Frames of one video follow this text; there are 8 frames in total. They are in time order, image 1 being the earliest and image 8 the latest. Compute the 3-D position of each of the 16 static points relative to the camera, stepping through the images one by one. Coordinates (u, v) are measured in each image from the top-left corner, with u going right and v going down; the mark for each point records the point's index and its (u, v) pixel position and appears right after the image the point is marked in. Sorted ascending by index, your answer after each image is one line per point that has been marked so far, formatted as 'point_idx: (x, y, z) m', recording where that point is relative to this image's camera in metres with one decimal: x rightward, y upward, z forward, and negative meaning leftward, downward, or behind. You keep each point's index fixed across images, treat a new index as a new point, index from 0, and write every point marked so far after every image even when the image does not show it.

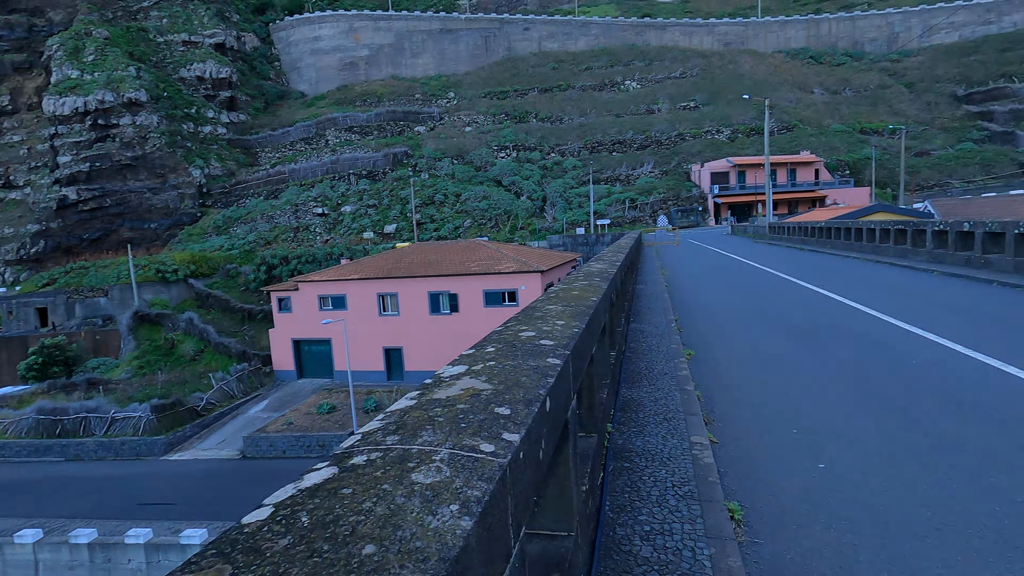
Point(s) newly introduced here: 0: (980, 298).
0: (+7.5, -0.2, +8.5) m
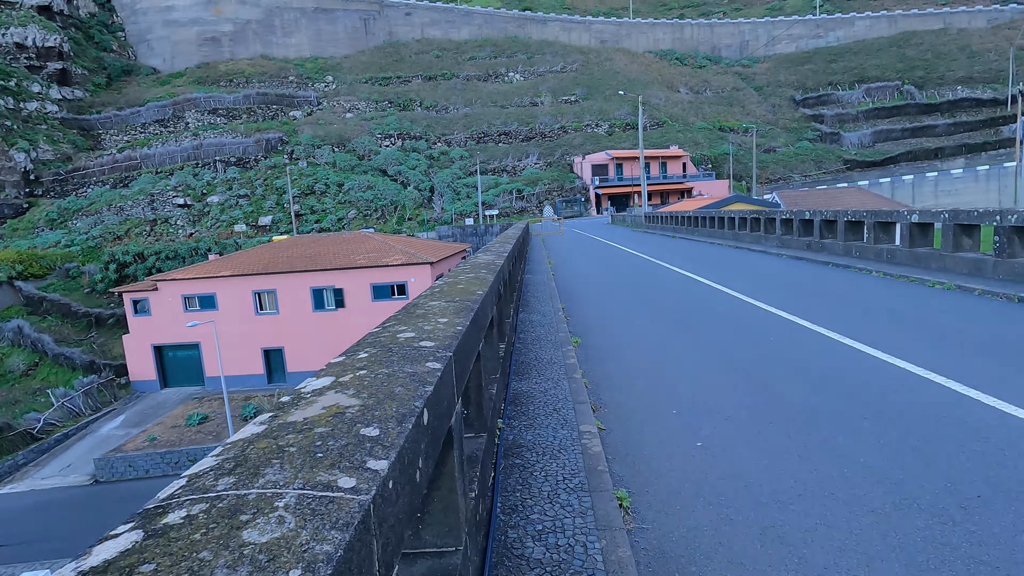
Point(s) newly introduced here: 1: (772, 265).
0: (+5.6, +0.2, +9.6) m
1: (+5.9, +0.5, +12.2) m
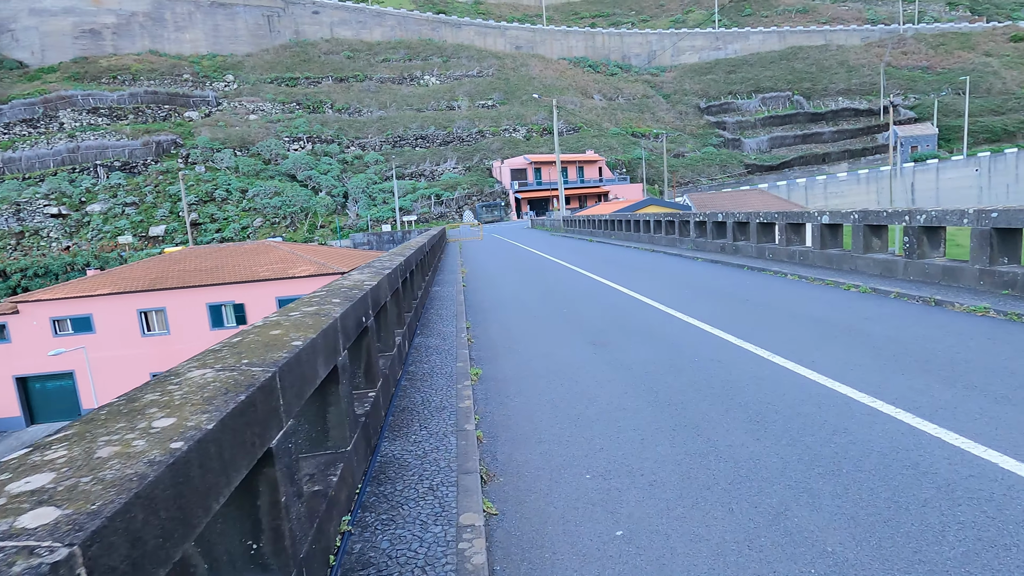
0: (+3.9, +0.1, +9.3) m
1: (+3.9, +0.4, +11.8) m
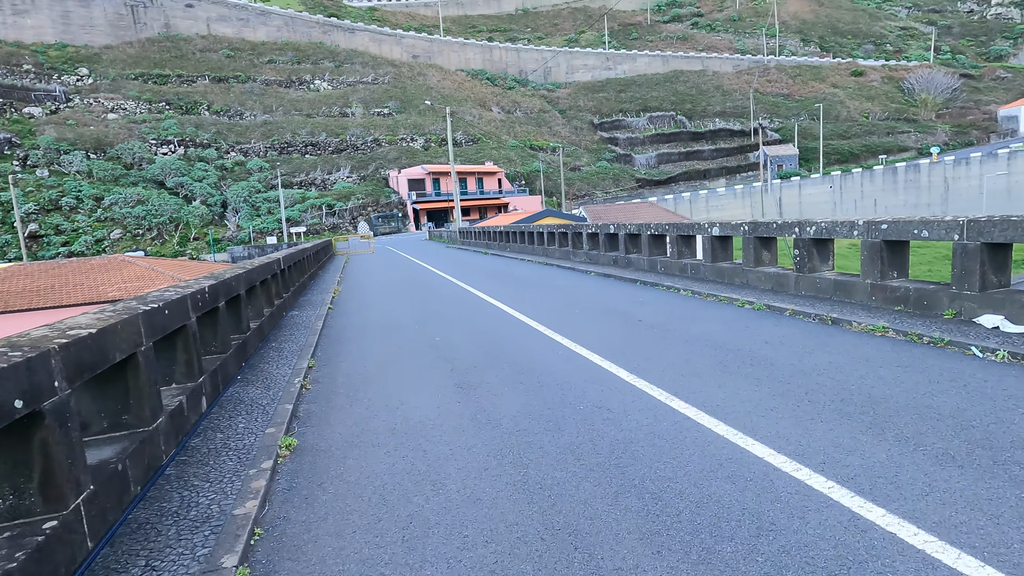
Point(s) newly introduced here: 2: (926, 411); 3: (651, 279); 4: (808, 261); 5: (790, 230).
0: (+1.9, -0.2, +8.5) m
1: (+1.4, +0.1, +11.0) m
2: (+2.8, -0.8, +3.6) m
3: (+2.7, +0.2, +10.3) m
4: (+4.0, +0.4, +7.3) m
5: (+3.8, +0.8, +7.4) m
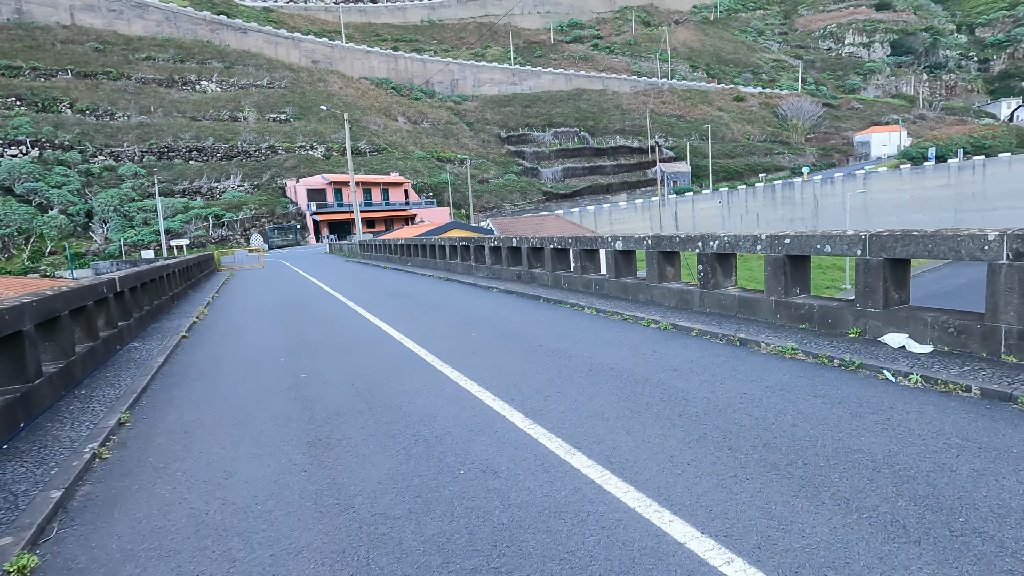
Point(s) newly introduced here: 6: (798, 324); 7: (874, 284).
0: (+0.3, -0.5, +7.8) m
1: (-0.6, -0.3, +10.2) m
2: (+2.0, -1.0, +3.1) m
3: (+0.8, -0.2, +9.7) m
4: (+2.6, +0.2, +6.9) m
5: (+2.4, +0.6, +7.1) m
6: (+3.1, -0.4, +5.8) m
7: (+3.4, 0.0, +5.1) m
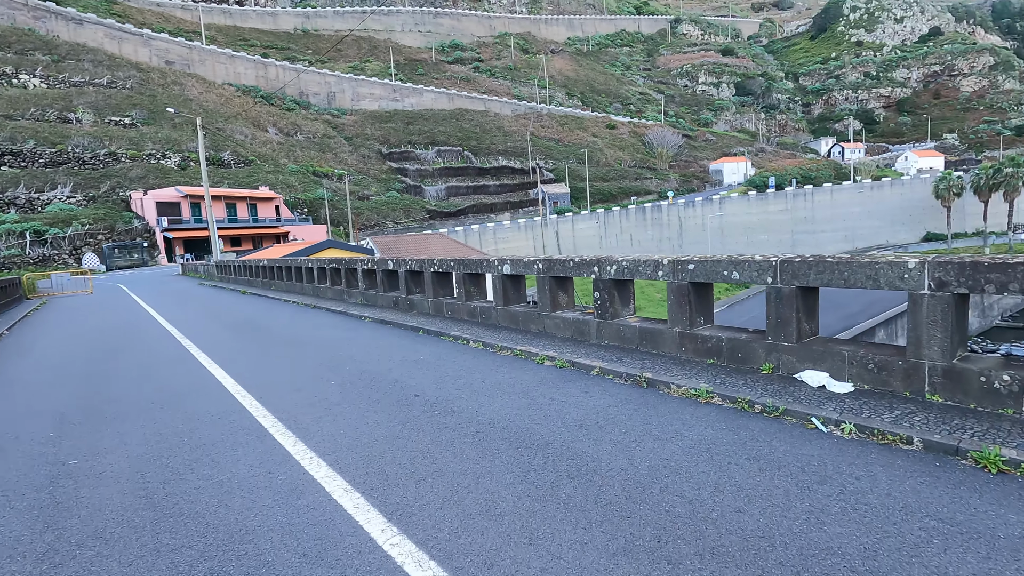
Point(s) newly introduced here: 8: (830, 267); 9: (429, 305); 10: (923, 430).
0: (-1.3, -0.9, +6.6) m
1: (-2.7, -0.8, +8.7) m
2: (+1.4, -1.2, +2.3) m
3: (-1.2, -0.6, +8.5) m
4: (+1.1, -0.2, +6.2) m
5: (+0.9, +0.2, +6.3) m
6: (+1.9, -0.7, +5.2) m
7: (+2.3, -0.2, +4.6) m
8: (+2.5, +0.2, +4.3) m
9: (-1.5, -0.3, +9.5) m
10: (+2.6, -0.9, +3.4) m
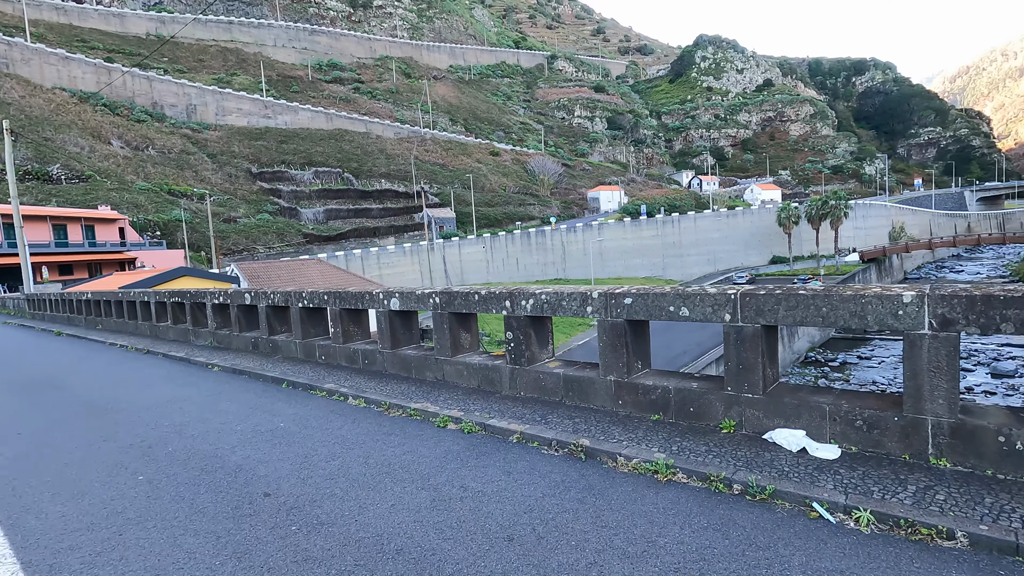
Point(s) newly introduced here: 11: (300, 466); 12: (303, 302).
0: (-2.3, -1.3, +4.9) m
1: (-4.1, -1.3, +6.7) m
2: (+1.2, -1.4, +1.3) m
3: (-2.7, -1.1, +6.8) m
4: (+0.1, -0.6, +5.1) m
5: (-0.1, -0.2, +5.1) m
6: (+1.1, -1.0, +4.2) m
7: (+1.7, -0.5, +3.7) m
8: (+1.9, -0.1, +3.5) m
9: (-3.1, -0.9, +7.7) m
10: (+2.2, -1.1, +2.6) m
11: (-1.6, -1.3, +4.1) m
12: (-3.0, -0.2, +7.6) m
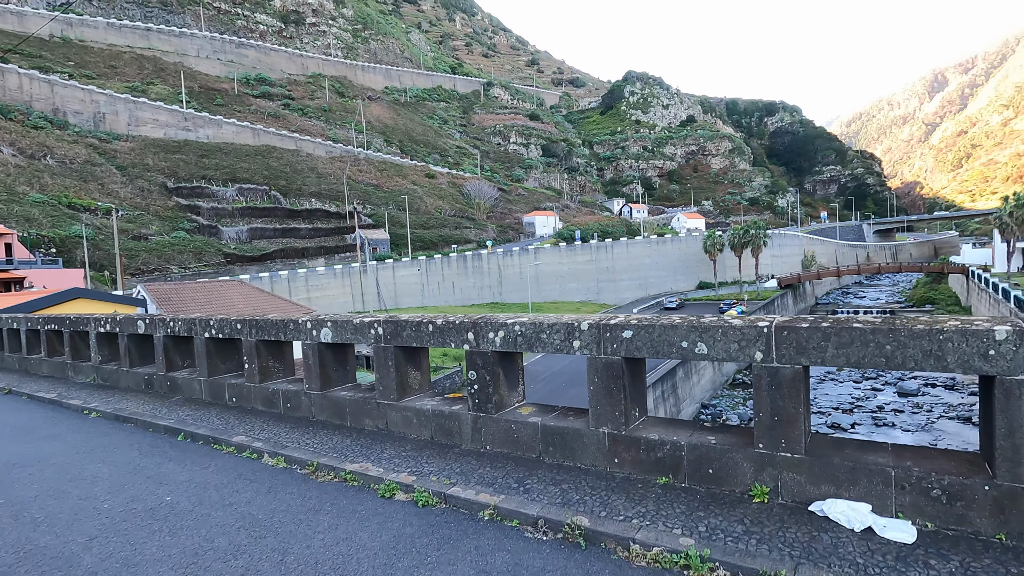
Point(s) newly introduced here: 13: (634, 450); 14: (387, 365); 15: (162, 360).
0: (-2.5, -1.5, +3.6) m
1: (-4.6, -1.6, +5.2) m
2: (+1.4, -1.4, +0.5) m
3: (-3.1, -1.4, +5.5) m
4: (-0.1, -0.8, +4.1) m
5: (-0.4, -0.4, +4.2) m
6: (+0.9, -1.2, +3.4) m
7: (+1.5, -0.7, +3.0) m
8: (+1.8, -0.3, +2.8) m
9: (-3.7, -1.2, +6.4) m
10: (+2.2, -1.2, +1.9) m
11: (-1.8, -1.5, +2.9) m
12: (-3.5, -0.5, +6.3) m
13: (+0.8, -1.0, +3.5) m
14: (-1.1, -0.7, +4.7) m
15: (-4.5, -1.0, +7.0) m
